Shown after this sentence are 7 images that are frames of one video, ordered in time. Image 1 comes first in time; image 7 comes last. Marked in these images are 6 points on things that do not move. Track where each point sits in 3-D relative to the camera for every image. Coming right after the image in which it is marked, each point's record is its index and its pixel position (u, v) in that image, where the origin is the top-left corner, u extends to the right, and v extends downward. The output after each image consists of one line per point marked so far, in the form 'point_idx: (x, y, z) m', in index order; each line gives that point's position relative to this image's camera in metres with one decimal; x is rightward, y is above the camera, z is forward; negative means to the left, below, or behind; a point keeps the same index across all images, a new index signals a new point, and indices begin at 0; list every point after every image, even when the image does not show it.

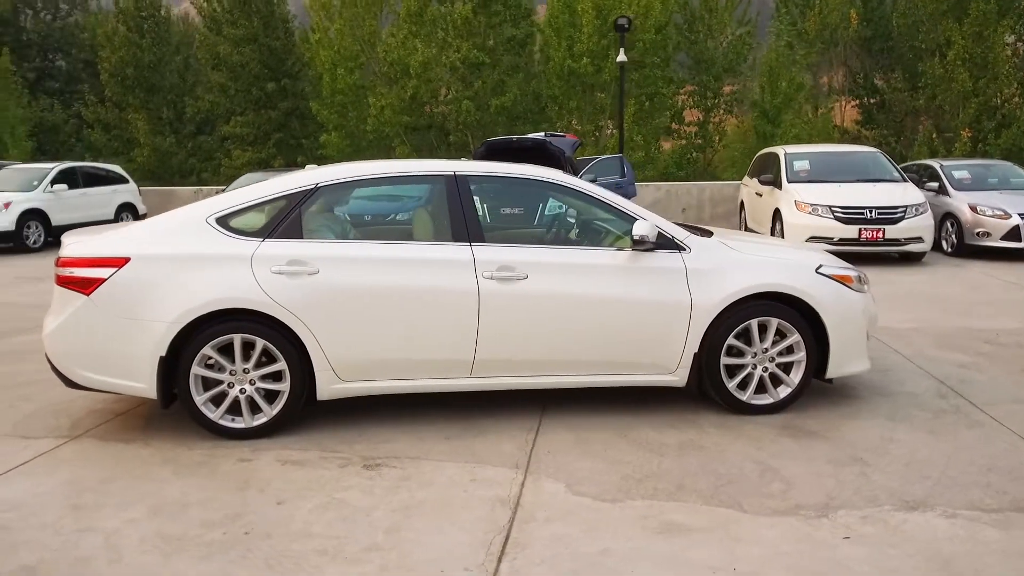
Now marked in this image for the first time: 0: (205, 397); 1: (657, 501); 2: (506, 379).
0: (-1.9, -0.7, +4.5) m
1: (+0.7, -1.1, +3.7) m
2: (0.0, -0.6, +4.8) m
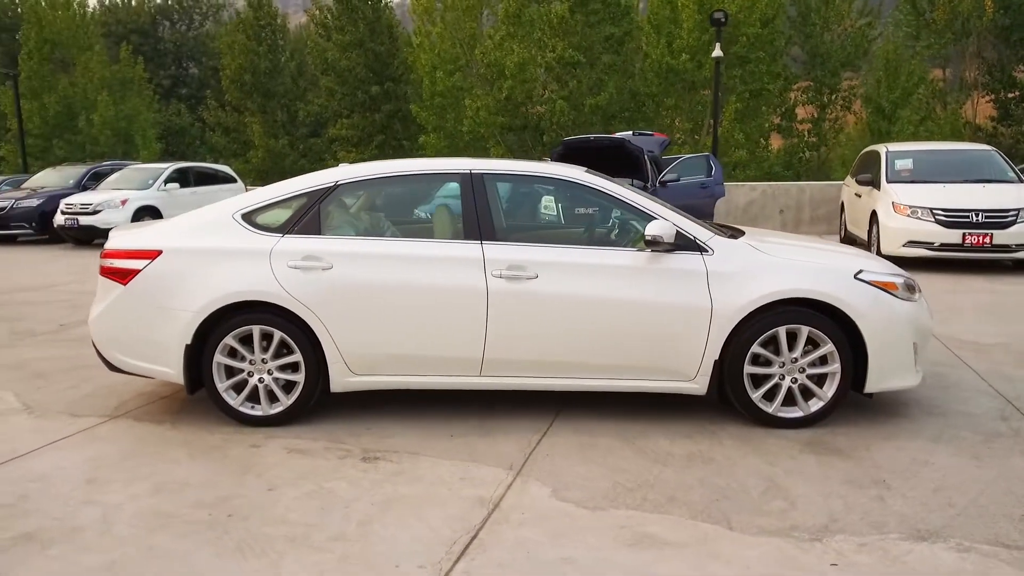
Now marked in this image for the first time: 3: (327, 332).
0: (-1.8, -0.6, +4.7) m
1: (+0.6, -1.1, +3.6) m
2: (+0.1, -0.6, +4.8) m
3: (-1.1, -0.3, +4.7) m
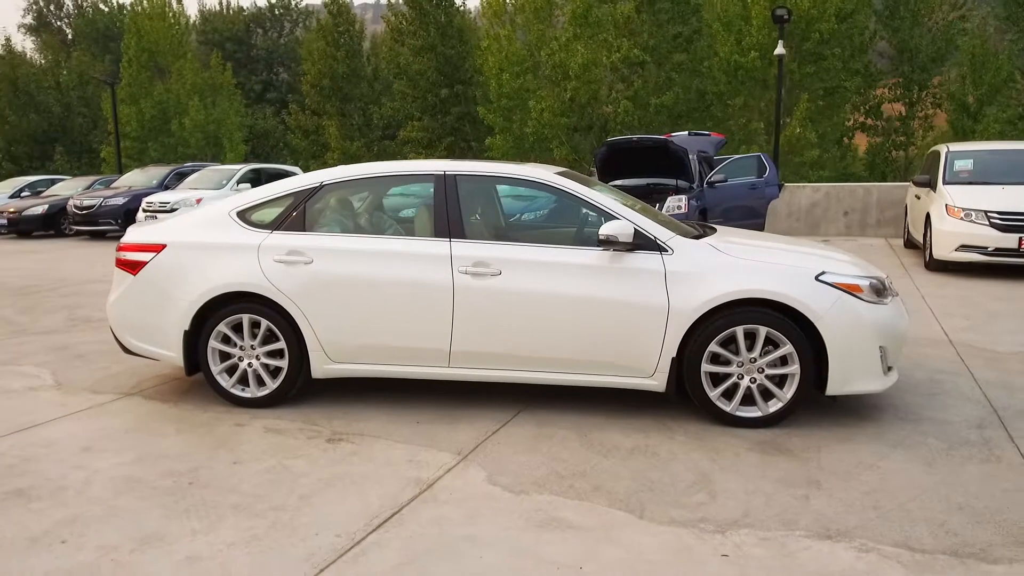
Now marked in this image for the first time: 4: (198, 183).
0: (-2.0, -0.6, +5.2) m
1: (+0.2, -1.1, +3.8) m
2: (-0.2, -0.6, +5.0) m
3: (-1.4, -0.2, +5.0) m
4: (-7.4, +2.5, +17.5) m
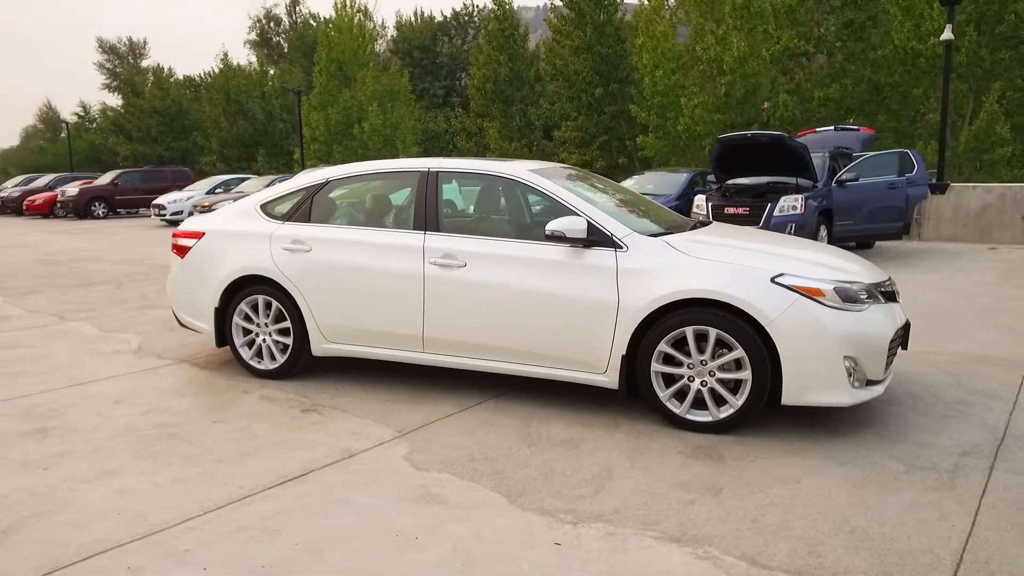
0: (-2.1, -0.4, +5.9) m
1: (-0.3, -1.0, +4.0) m
2: (-0.4, -0.5, +5.2) m
3: (-1.5, -0.1, +5.6) m
4: (-4.2, +2.7, +19.1) m
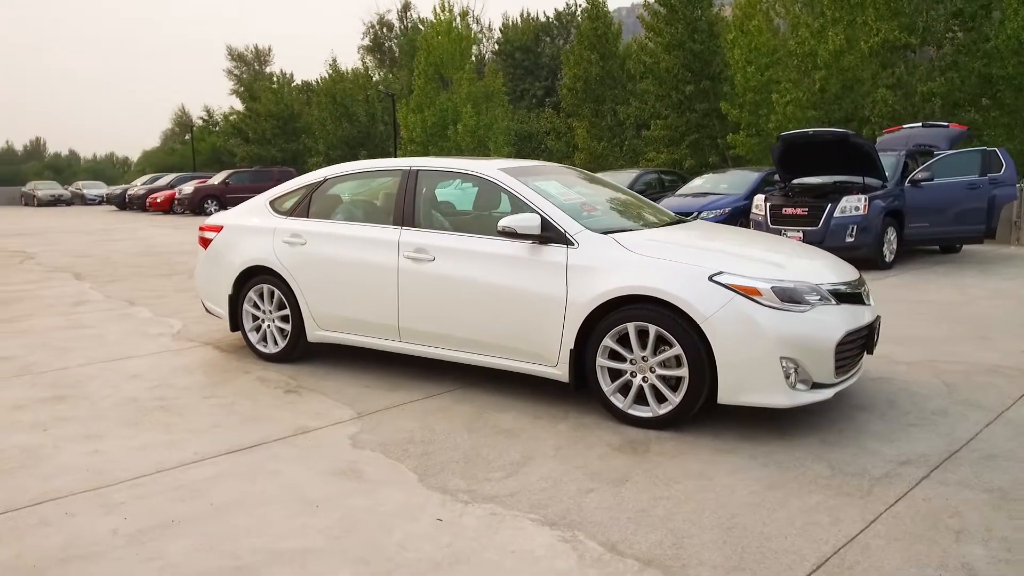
0: (-2.3, -0.3, +6.4) m
1: (-0.7, -1.0, +4.2) m
2: (-0.6, -0.4, +5.5) m
3: (-1.7, -0.1, +6.0) m
4: (-2.3, +2.8, +19.8) m
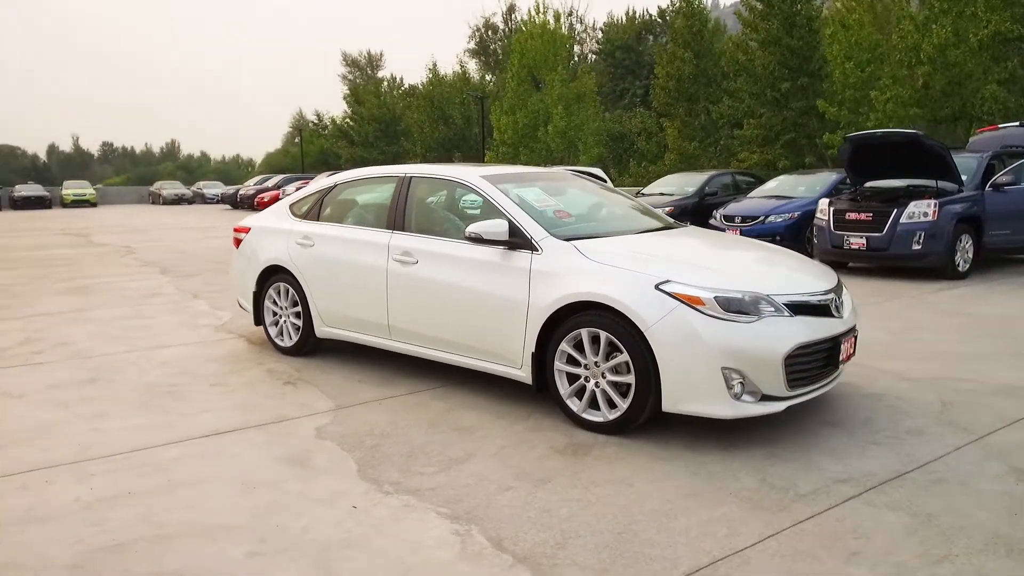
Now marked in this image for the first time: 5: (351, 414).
0: (-2.2, -0.3, +6.9) m
1: (-1.1, -1.0, +4.5) m
2: (-0.7, -0.5, +5.8) m
3: (-1.7, 0.0, +6.4) m
4: (-0.2, +2.9, +20.2) m
5: (-1.1, -0.9, +5.1) m
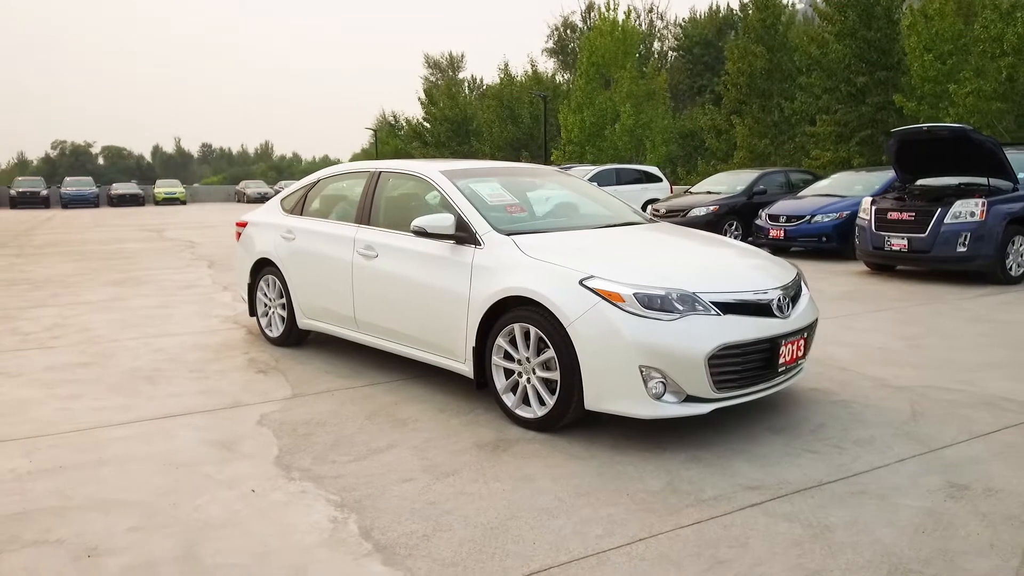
0: (-2.4, -0.2, +7.2) m
1: (-1.5, -0.9, +4.7) m
2: (-1.0, -0.4, +5.9) m
3: (-1.9, 0.0, +6.6) m
4: (+1.1, +2.9, +20.1) m
5: (-1.5, -0.8, +5.2) m
